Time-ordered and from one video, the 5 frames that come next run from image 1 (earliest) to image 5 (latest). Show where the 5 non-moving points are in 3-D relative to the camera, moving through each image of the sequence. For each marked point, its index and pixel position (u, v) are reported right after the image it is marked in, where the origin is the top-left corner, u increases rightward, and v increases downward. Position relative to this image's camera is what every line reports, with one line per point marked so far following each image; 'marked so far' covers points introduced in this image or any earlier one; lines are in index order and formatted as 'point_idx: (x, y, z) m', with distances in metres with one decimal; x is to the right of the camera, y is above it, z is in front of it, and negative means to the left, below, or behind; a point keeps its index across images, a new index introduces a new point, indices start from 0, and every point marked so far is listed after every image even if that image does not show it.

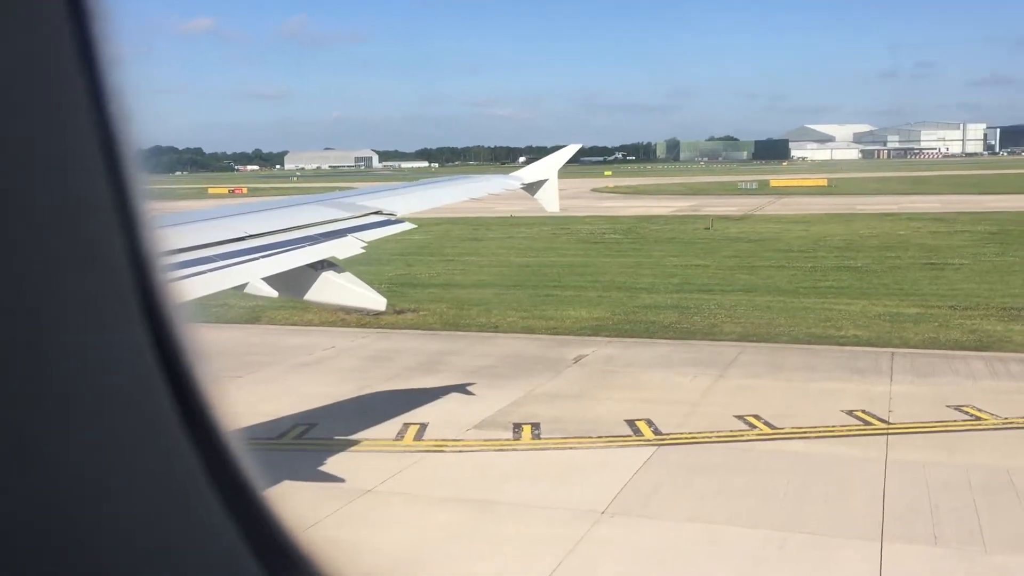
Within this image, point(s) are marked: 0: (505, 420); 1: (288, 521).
0: (-0.1, -1.7, +11.8) m
1: (-2.1, -2.2, +8.3) m
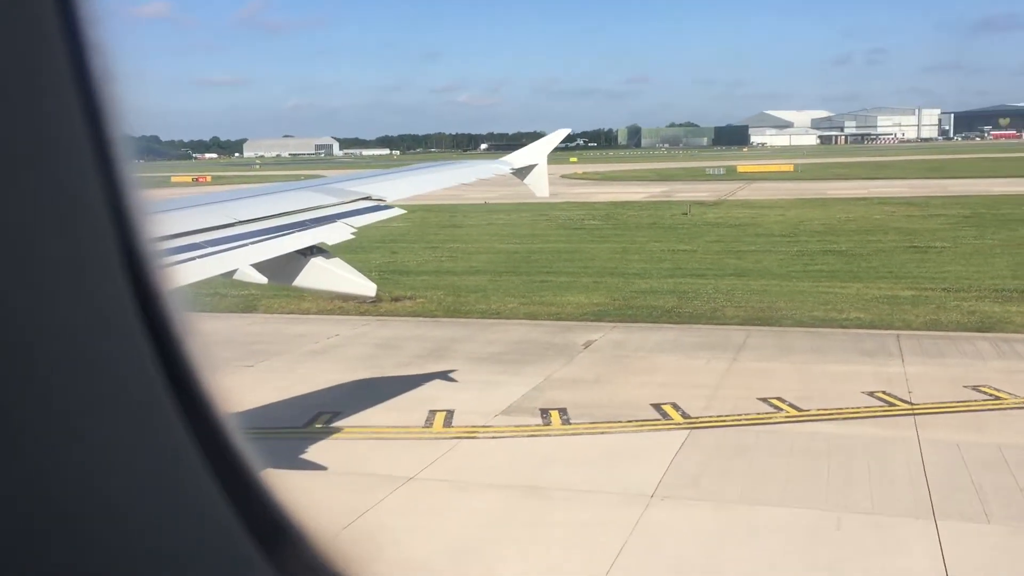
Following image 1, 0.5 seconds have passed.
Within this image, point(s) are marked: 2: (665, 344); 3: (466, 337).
0: (+0.3, -1.5, +11.7) m
1: (-1.7, -2.1, +8.3) m
2: (+2.7, -1.0, +15.9) m
3: (-0.9, -0.9, +17.1) m
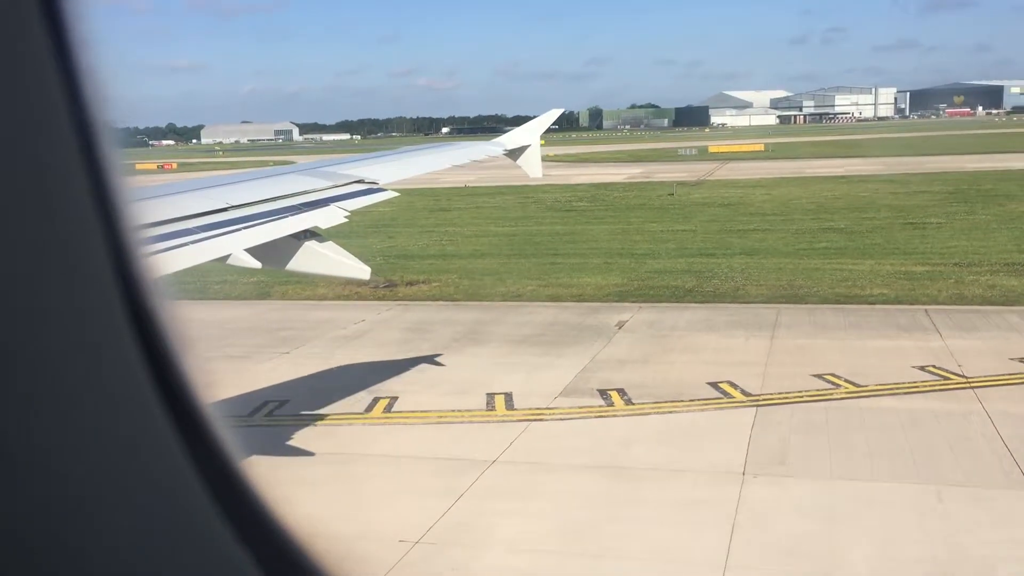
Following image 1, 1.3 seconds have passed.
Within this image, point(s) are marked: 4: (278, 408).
0: (+1.0, -1.3, +11.7) m
1: (-0.8, -1.9, +8.2) m
2: (+3.3, -0.6, +16.0) m
3: (-0.3, -0.6, +17.0) m
4: (-3.0, -1.5, +11.5) m
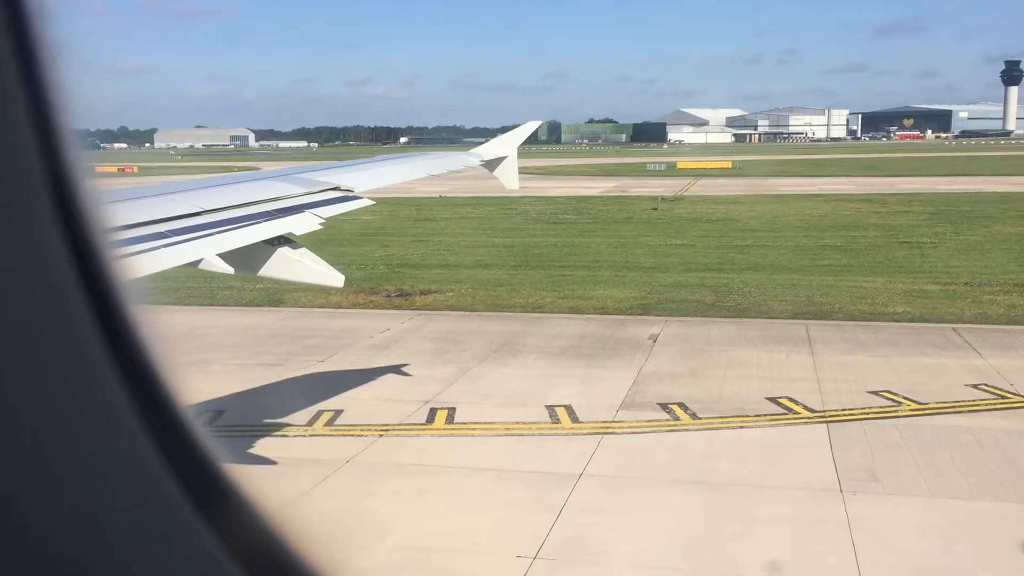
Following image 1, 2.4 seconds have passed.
0: (+1.7, -1.5, +11.6) m
1: (0.0, -2.0, +8.0) m
2: (+3.9, -0.9, +15.9) m
3: (+0.3, -0.8, +16.9) m
4: (-2.3, -1.6, +11.2) m
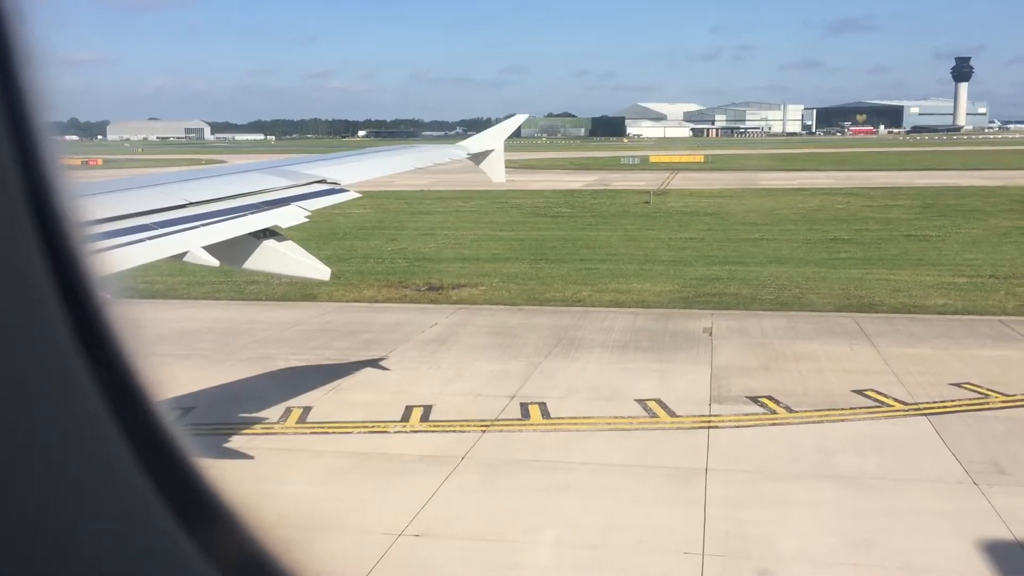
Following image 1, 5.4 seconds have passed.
0: (+2.8, -1.4, +11.6) m
1: (+1.3, -1.9, +7.9) m
2: (+4.9, -0.8, +16.0) m
3: (+1.2, -0.7, +16.8) m
4: (-1.1, -1.5, +11.1) m
